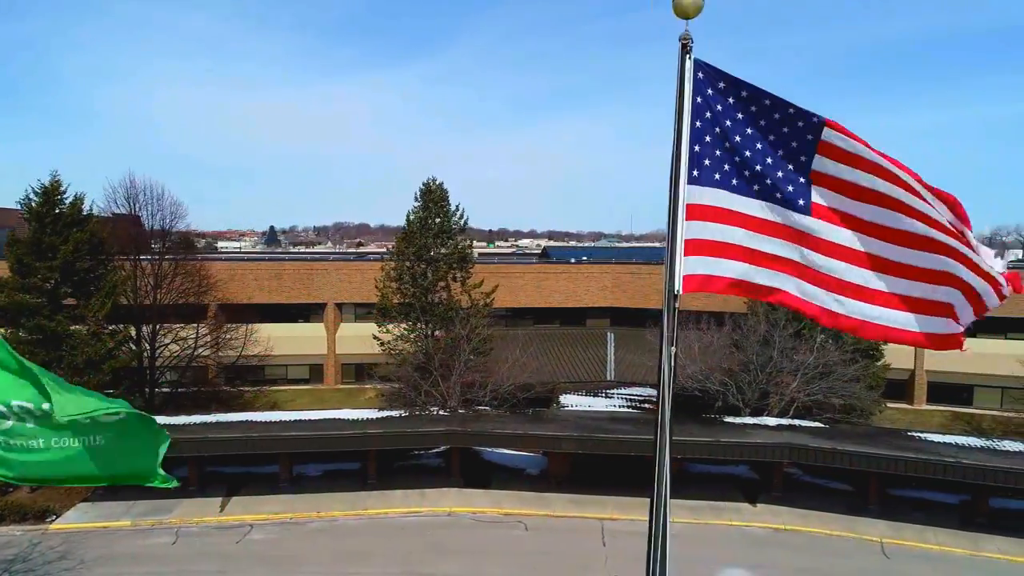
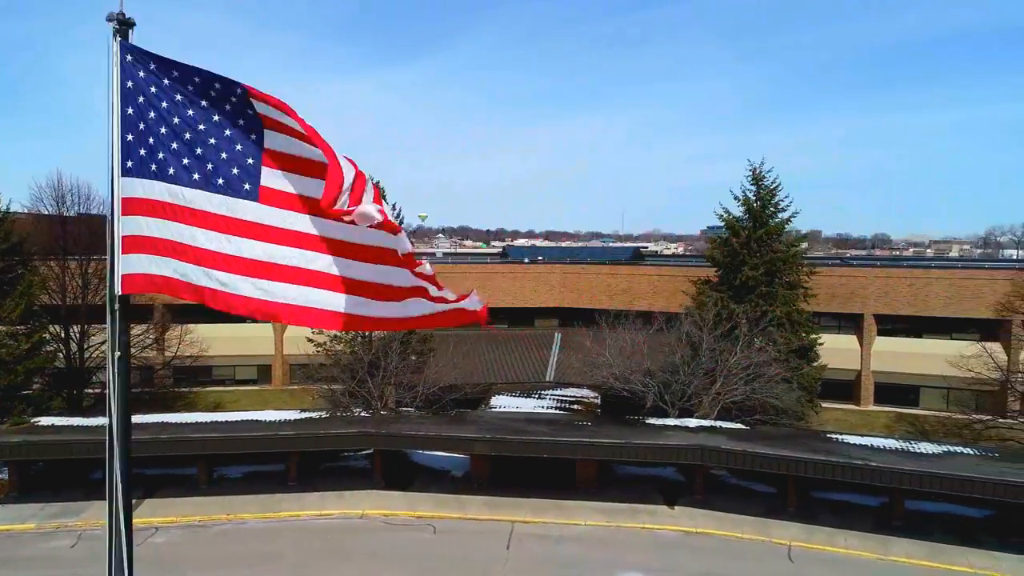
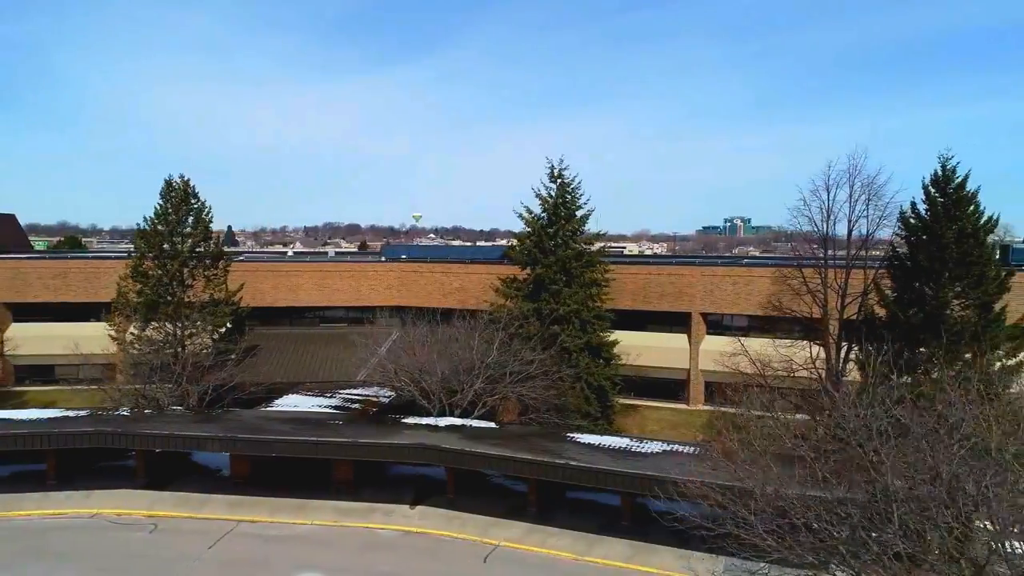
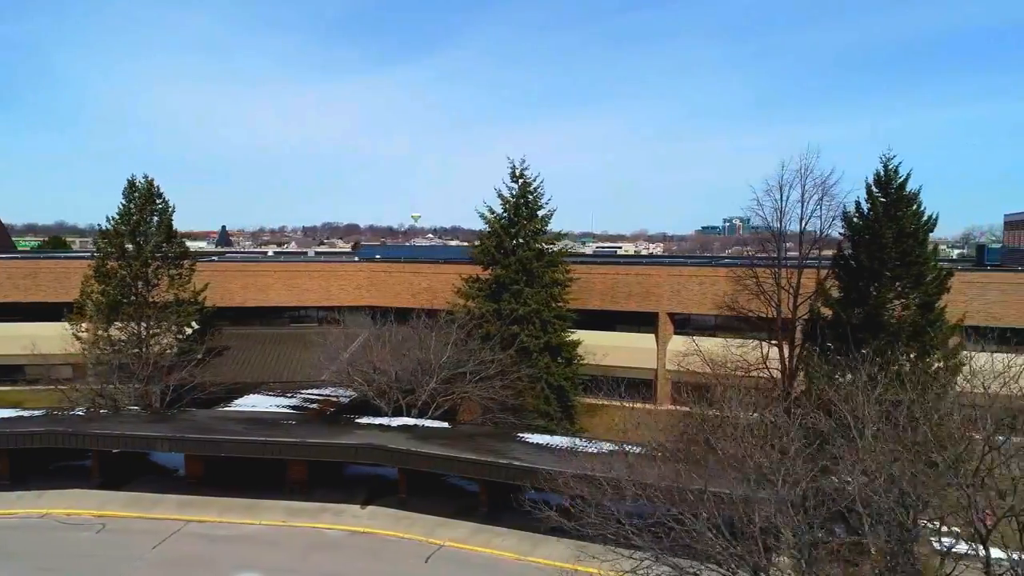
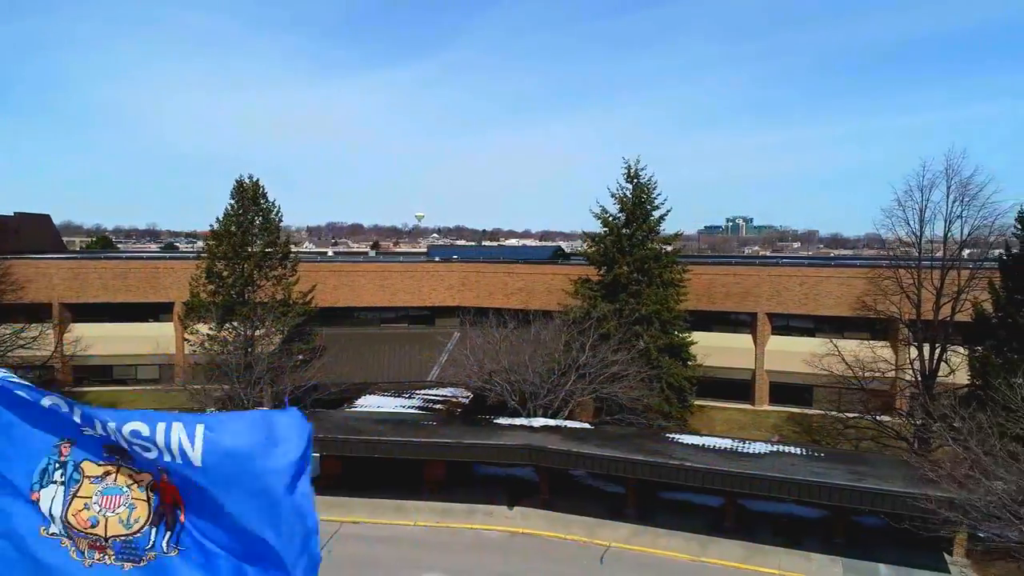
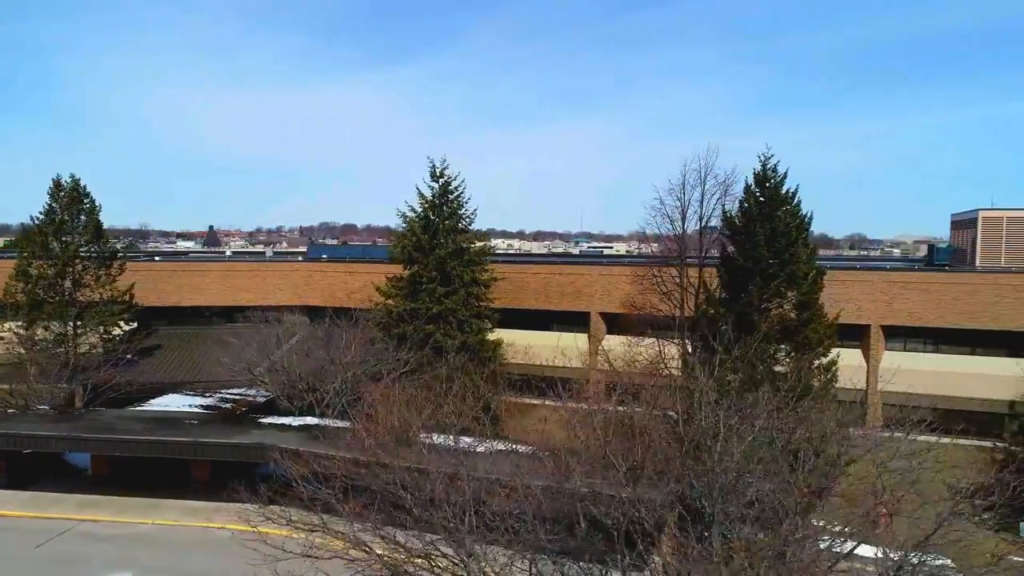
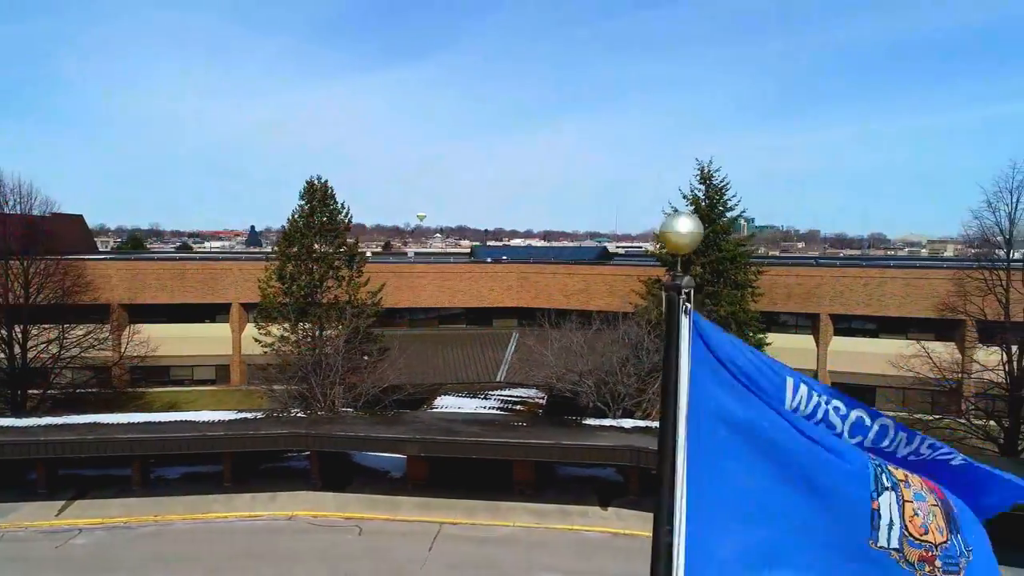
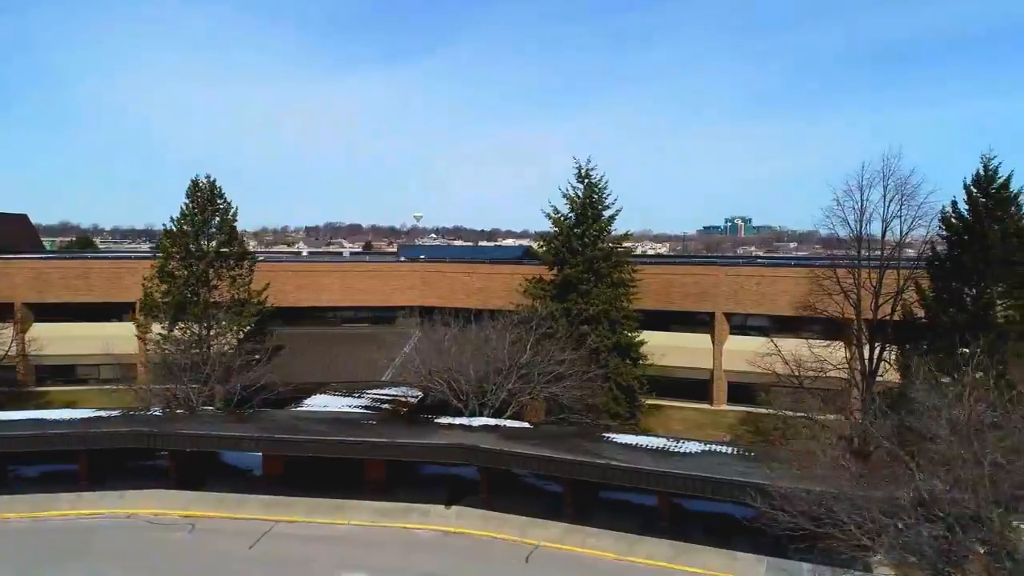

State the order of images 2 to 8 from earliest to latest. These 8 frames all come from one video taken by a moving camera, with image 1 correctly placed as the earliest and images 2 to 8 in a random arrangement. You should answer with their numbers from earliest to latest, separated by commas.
2, 7, 5, 8, 3, 4, 6
